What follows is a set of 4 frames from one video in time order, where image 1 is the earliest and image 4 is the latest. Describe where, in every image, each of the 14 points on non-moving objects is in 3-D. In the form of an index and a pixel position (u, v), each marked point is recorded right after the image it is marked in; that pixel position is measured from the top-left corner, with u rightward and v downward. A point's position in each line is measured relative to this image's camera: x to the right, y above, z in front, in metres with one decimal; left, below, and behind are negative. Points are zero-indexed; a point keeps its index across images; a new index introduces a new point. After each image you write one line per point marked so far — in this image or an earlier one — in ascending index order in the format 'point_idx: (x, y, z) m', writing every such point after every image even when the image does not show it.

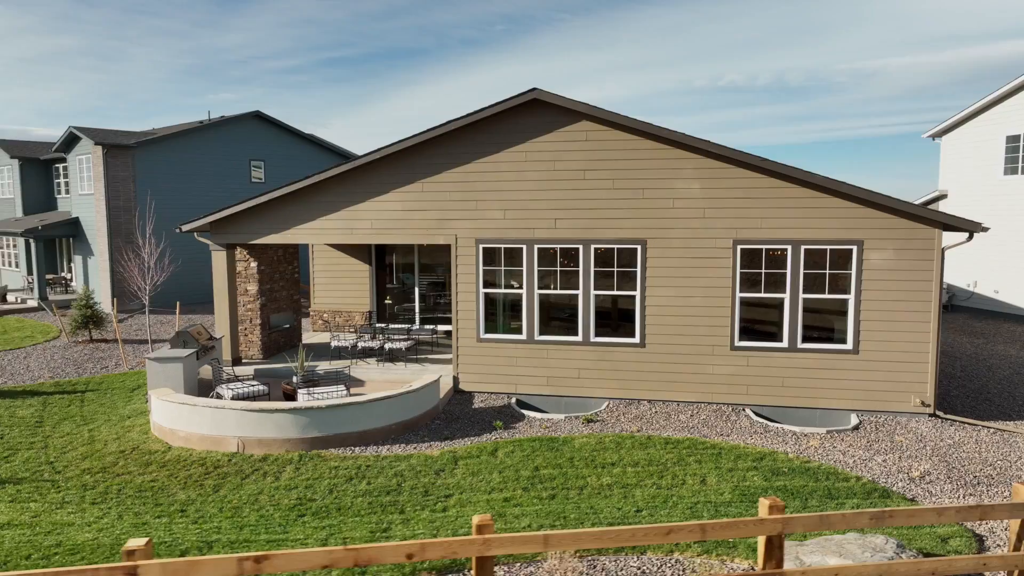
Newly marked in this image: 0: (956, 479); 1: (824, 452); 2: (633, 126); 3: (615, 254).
0: (+5.2, -2.2, +8.3) m
1: (+3.9, -2.1, +9.0) m
2: (+1.8, +2.4, +10.5) m
3: (+1.6, +0.5, +11.0) m
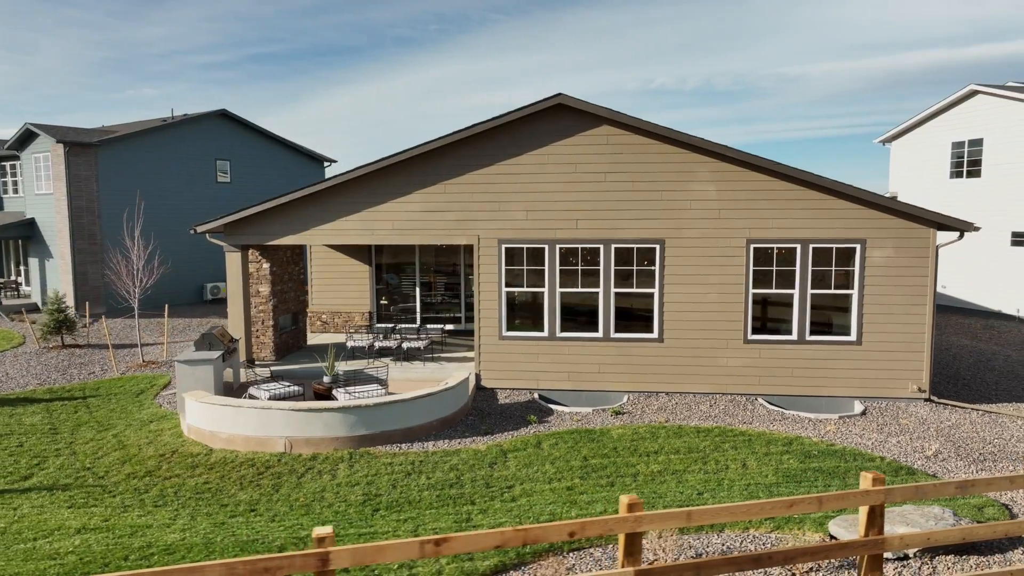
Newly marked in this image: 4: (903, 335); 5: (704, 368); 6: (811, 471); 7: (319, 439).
0: (+5.8, -2.1, +9.1) m
1: (+4.5, -2.0, +9.7) m
2: (+2.2, +2.4, +11.0) m
3: (+2.0, +0.6, +11.4) m
4: (+6.0, -0.7, +11.0) m
5: (+3.1, -1.3, +11.4) m
6: (+3.5, -2.2, +8.4) m
7: (-2.4, -1.9, +9.1) m
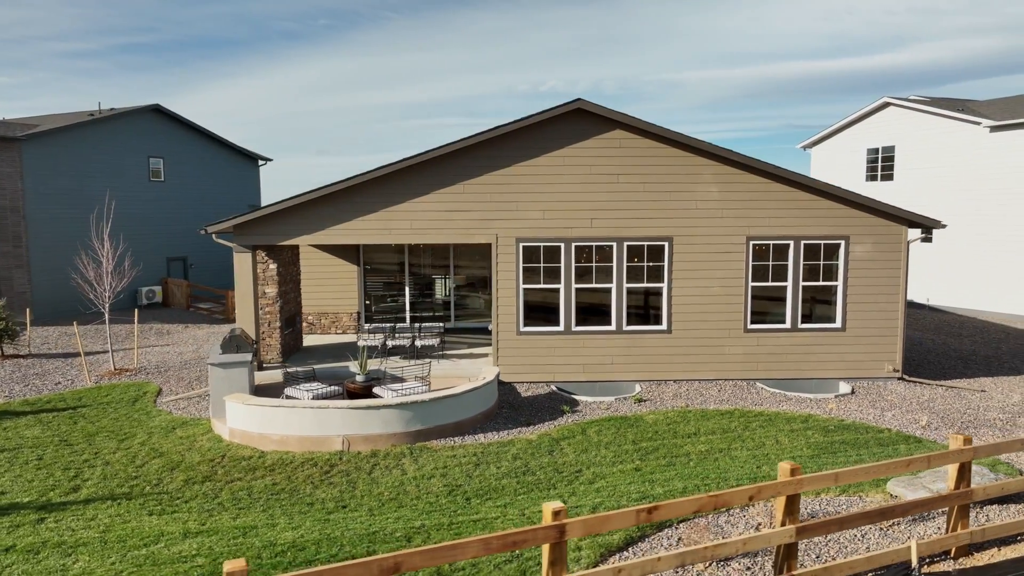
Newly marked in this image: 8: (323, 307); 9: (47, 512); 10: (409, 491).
0: (+6.4, -2.0, +10.4) m
1: (+5.0, -1.9, +10.8) m
2: (+2.5, +2.5, +11.8) m
3: (+2.2, +0.6, +12.2) m
4: (+6.3, -0.6, +12.3) m
5: (+3.4, -1.2, +12.3) m
6: (+4.3, -2.0, +9.4) m
7: (-1.7, -1.9, +9.2) m
8: (-4.2, -0.4, +15.7) m
9: (-4.8, -2.3, +7.4) m
10: (-1.2, -2.3, +8.0) m
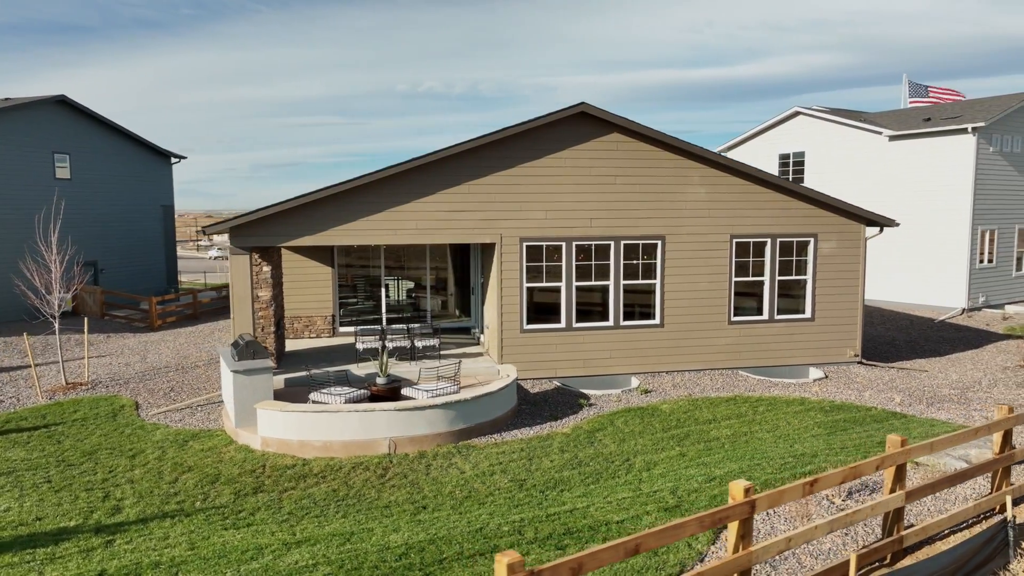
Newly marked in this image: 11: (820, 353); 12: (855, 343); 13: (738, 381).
0: (+6.7, -1.8, +11.6) m
1: (+5.3, -1.8, +11.8) m
2: (+2.5, +2.6, +12.4) m
3: (+2.2, +0.7, +12.7) m
4: (+6.3, -0.4, +13.6) m
5: (+3.4, -1.1, +13.1) m
6: (+4.7, -1.9, +10.3) m
7: (-1.2, -1.9, +9.2) m
8: (-4.6, -0.5, +15.1) m
9: (-3.8, -2.4, +6.8) m
10: (-0.4, -2.3, +8.0) m
11: (+5.8, -1.2, +13.6) m
12: (+6.5, -1.1, +13.7) m
13: (+4.0, -1.6, +12.5) m
